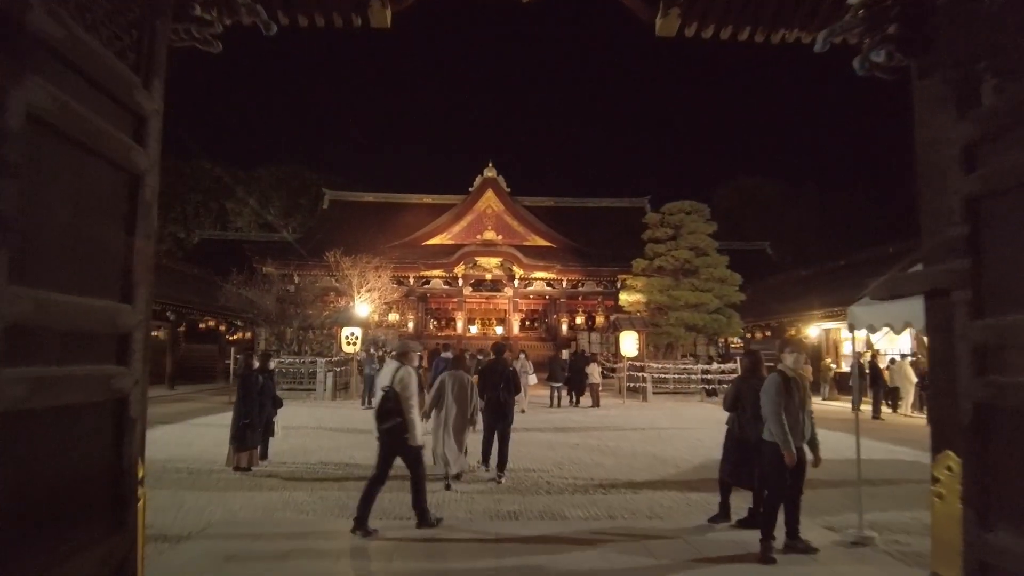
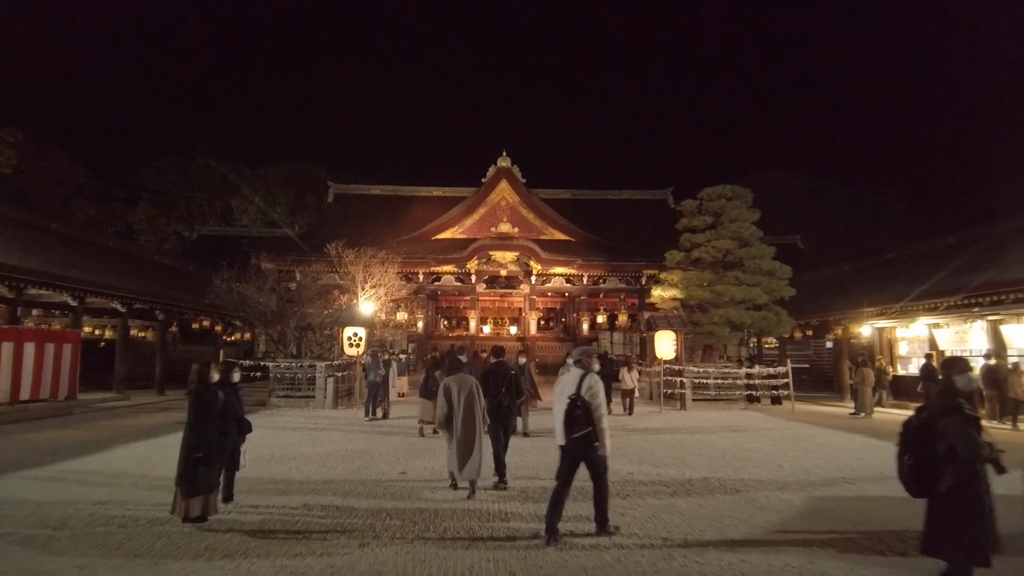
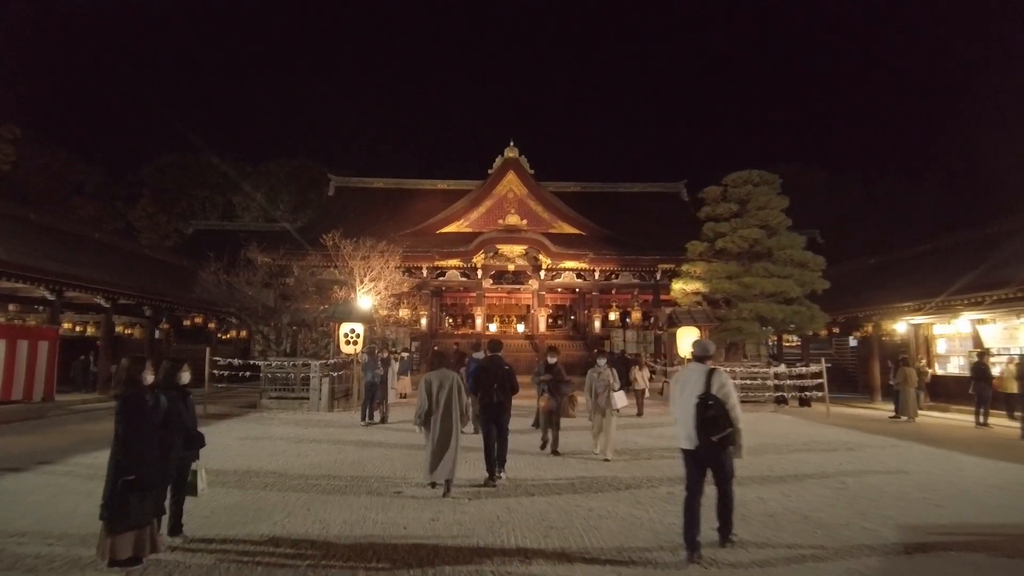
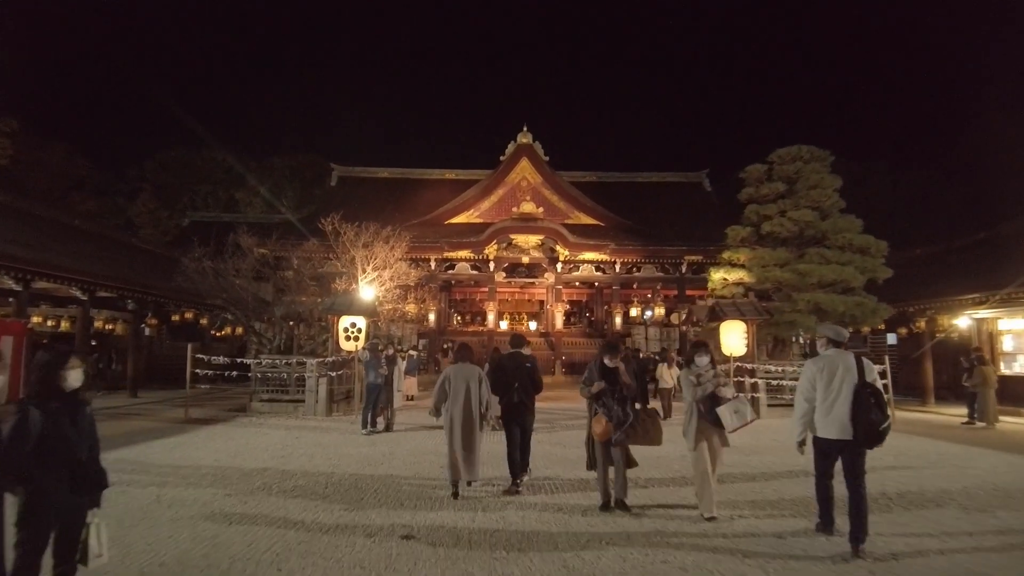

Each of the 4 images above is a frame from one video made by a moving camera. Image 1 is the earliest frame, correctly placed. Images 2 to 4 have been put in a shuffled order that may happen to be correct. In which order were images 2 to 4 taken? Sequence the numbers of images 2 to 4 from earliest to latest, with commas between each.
2, 3, 4
